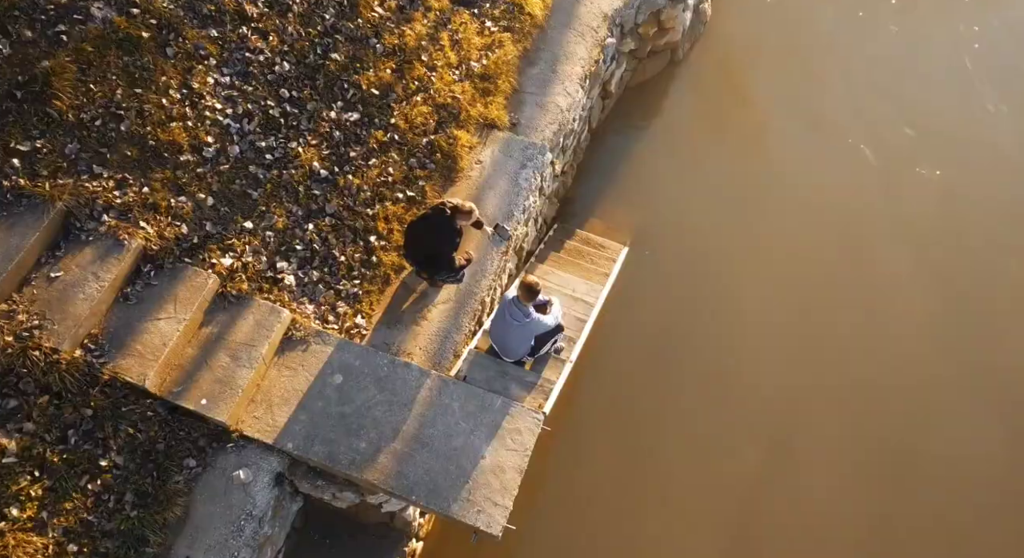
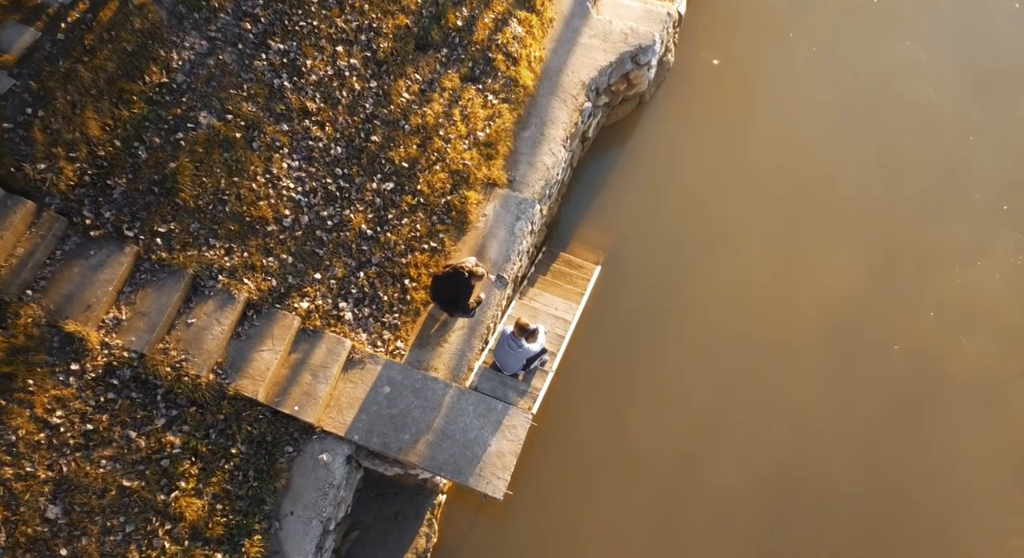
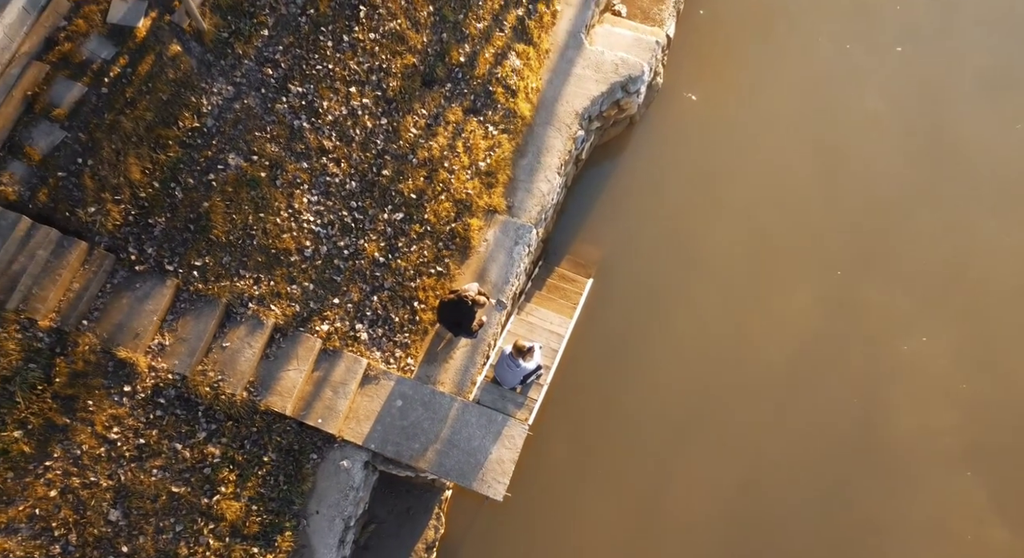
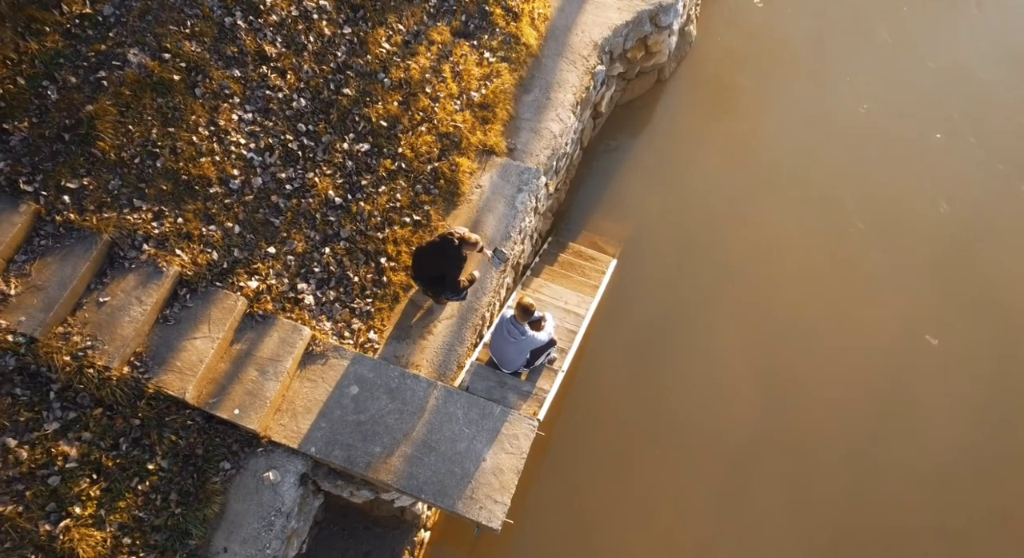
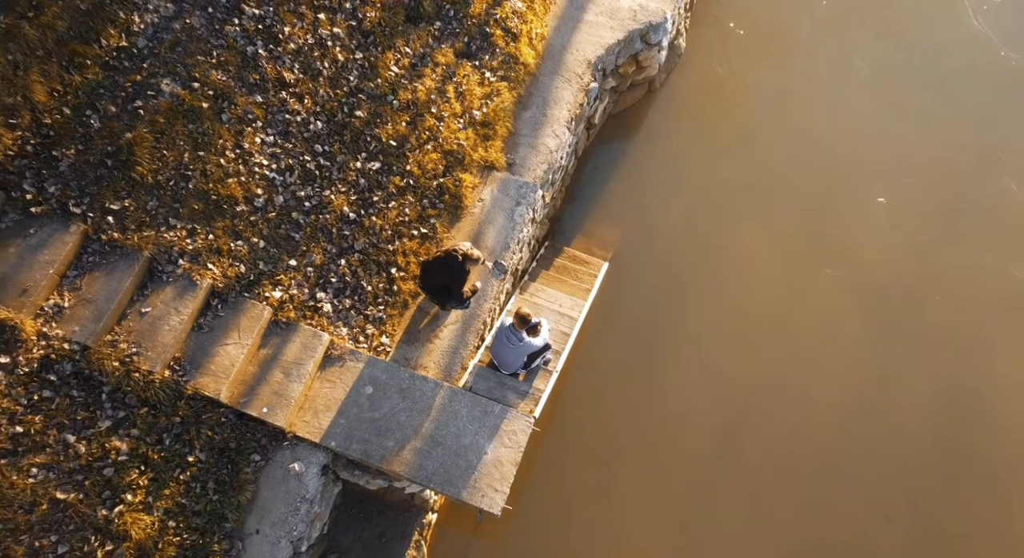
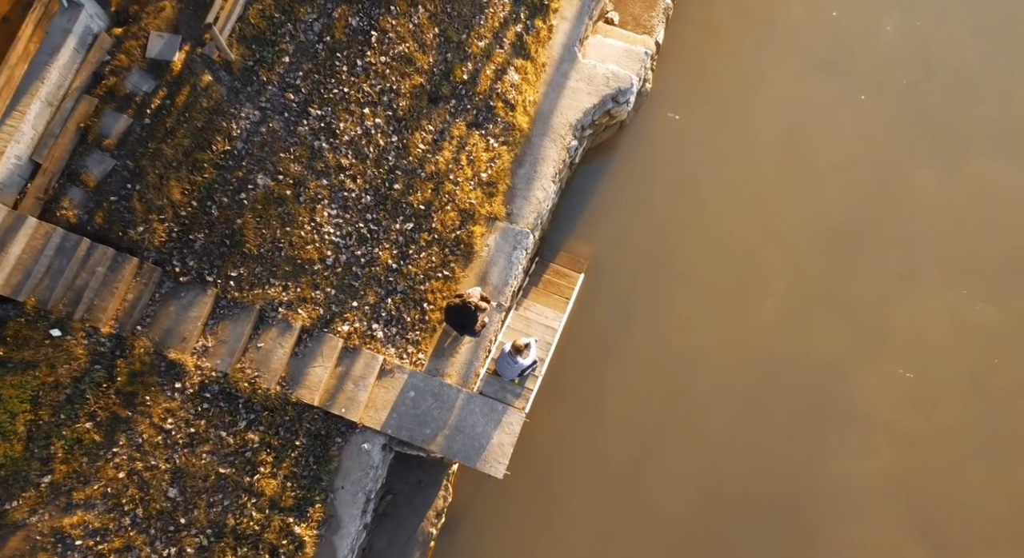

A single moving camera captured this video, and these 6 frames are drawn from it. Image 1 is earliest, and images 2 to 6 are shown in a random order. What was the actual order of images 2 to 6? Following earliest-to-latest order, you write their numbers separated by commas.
4, 5, 2, 3, 6
